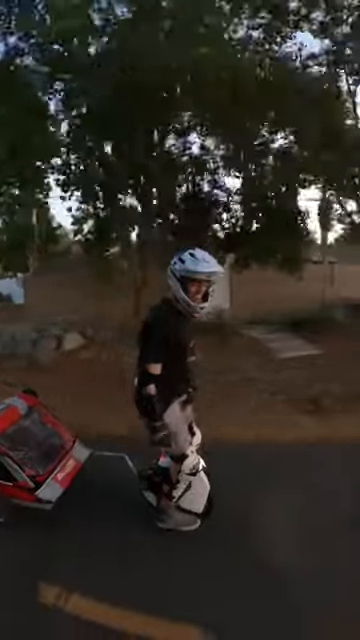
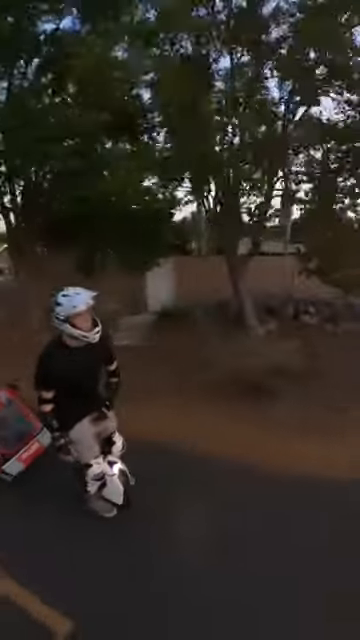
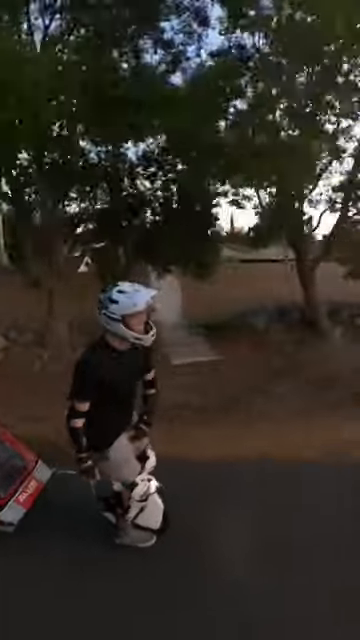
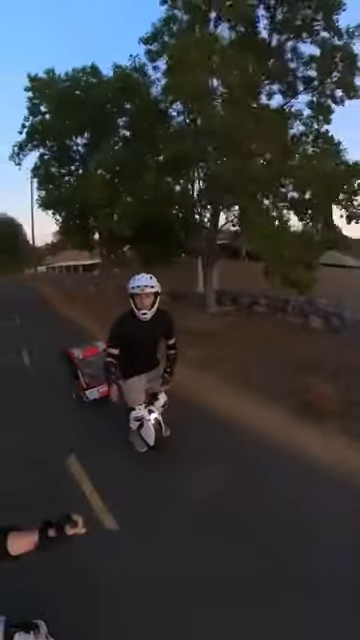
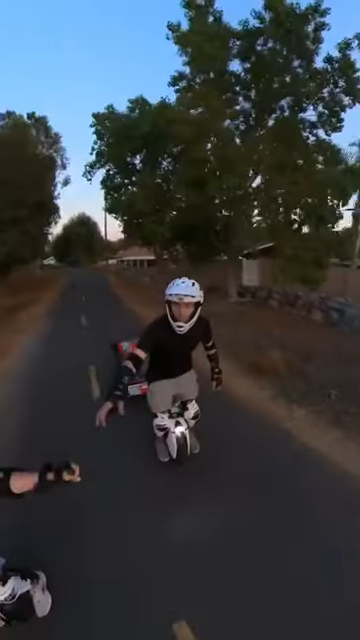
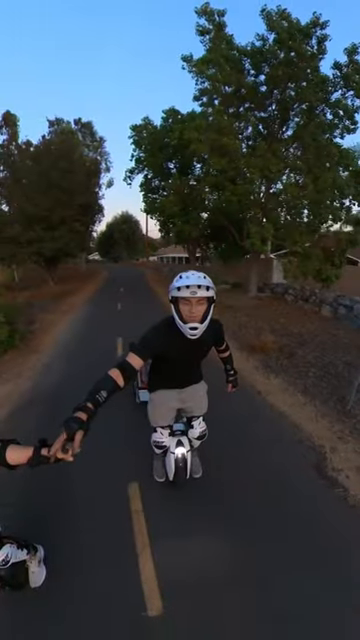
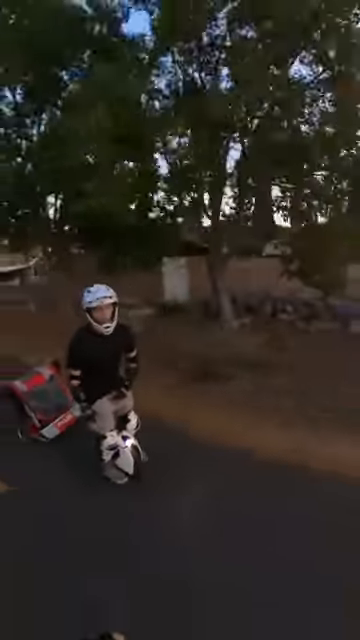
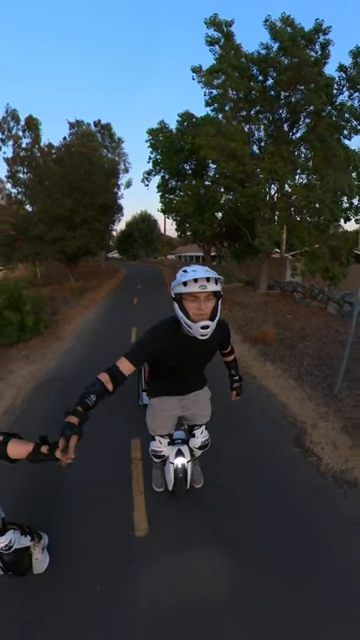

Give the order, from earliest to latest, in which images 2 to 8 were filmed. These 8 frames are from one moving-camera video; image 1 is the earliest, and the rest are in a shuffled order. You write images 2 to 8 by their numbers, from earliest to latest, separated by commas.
3, 2, 7, 4, 5, 6, 8
